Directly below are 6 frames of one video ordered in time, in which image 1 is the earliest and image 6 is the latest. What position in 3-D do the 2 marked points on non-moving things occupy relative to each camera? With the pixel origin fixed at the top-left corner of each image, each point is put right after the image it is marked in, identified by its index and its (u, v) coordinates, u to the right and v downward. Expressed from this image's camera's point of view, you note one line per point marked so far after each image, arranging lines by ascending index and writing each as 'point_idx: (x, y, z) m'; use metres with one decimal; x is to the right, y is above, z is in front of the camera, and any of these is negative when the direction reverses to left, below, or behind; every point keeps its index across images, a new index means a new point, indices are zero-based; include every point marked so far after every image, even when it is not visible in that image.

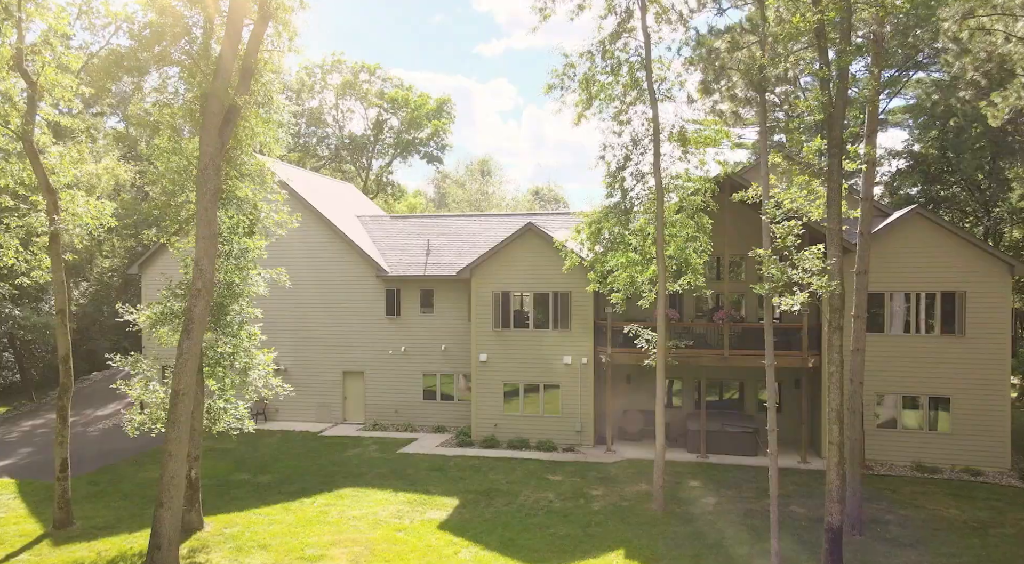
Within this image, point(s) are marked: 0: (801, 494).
0: (+6.8, -5.0, +19.9) m
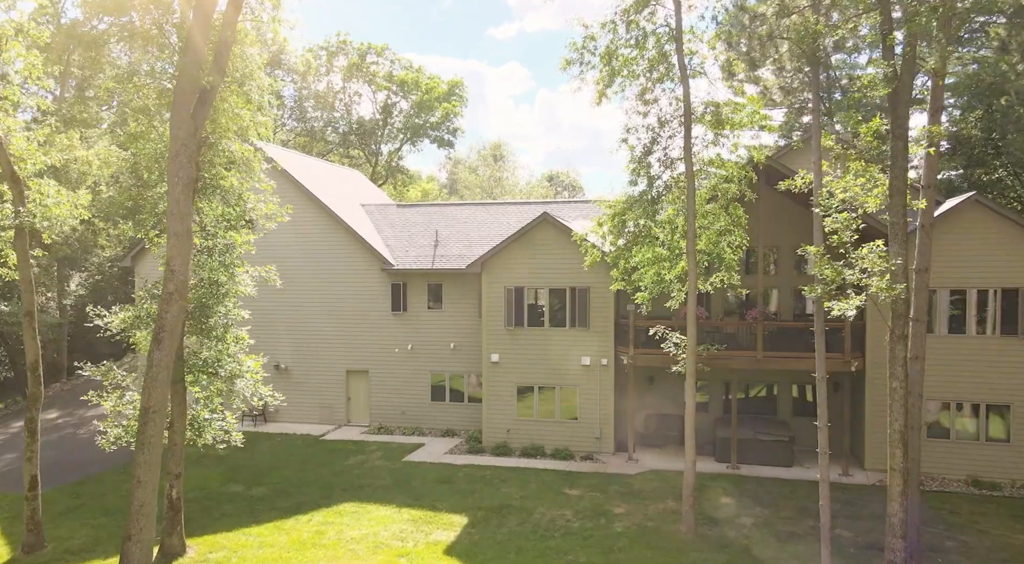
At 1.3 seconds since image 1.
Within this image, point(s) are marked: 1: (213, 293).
0: (+7.1, -4.9, +18.0) m
1: (-6.0, -0.3, +17.1) m
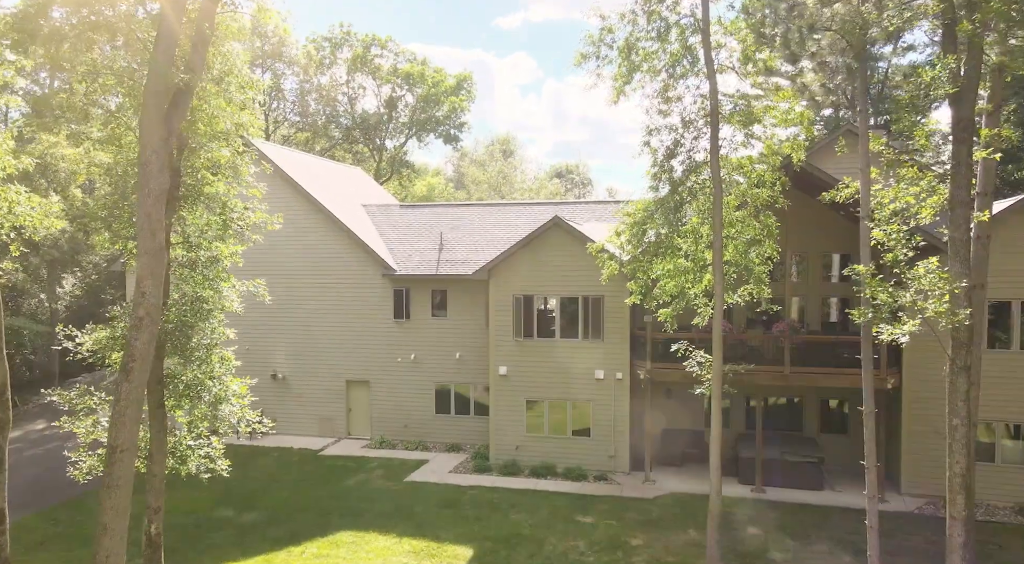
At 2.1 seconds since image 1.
0: (+7.3, -5.2, +16.5) m
1: (-5.9, -0.5, +15.6) m
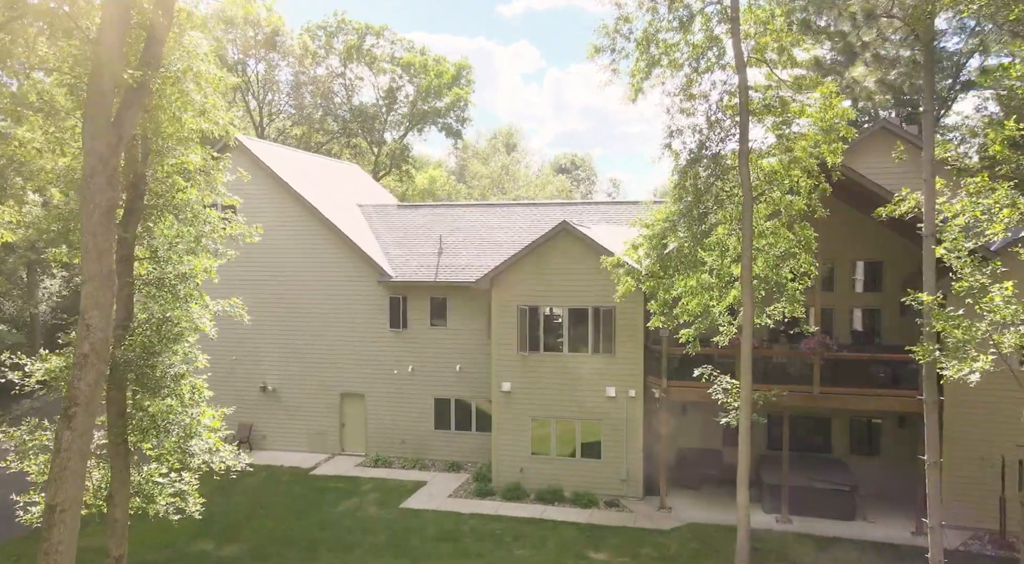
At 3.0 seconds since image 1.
0: (+7.3, -5.5, +14.8) m
1: (-5.8, -0.9, +14.0) m
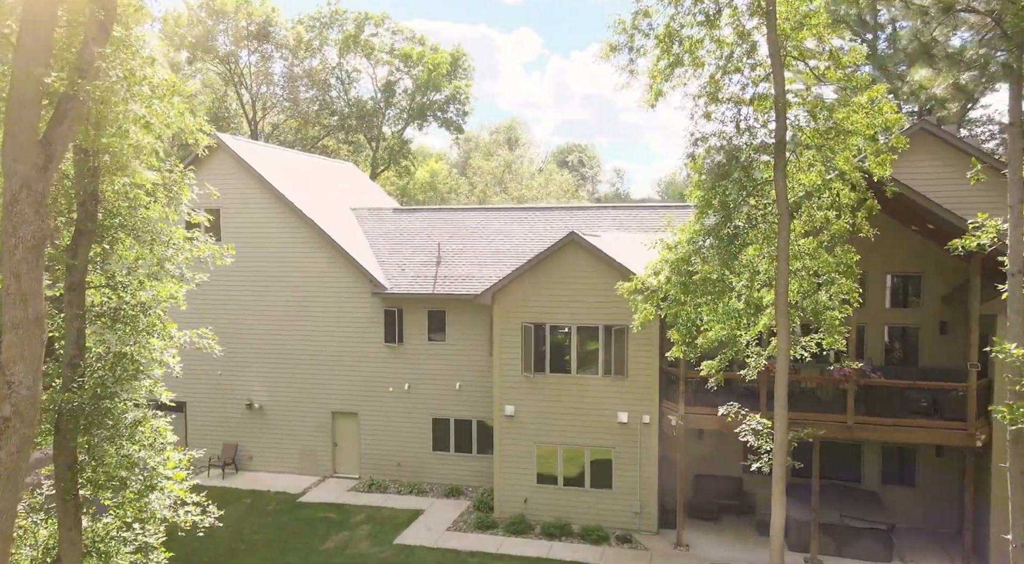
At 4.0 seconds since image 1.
0: (+7.4, -6.0, +13.2) m
1: (-5.7, -1.3, +12.3) m
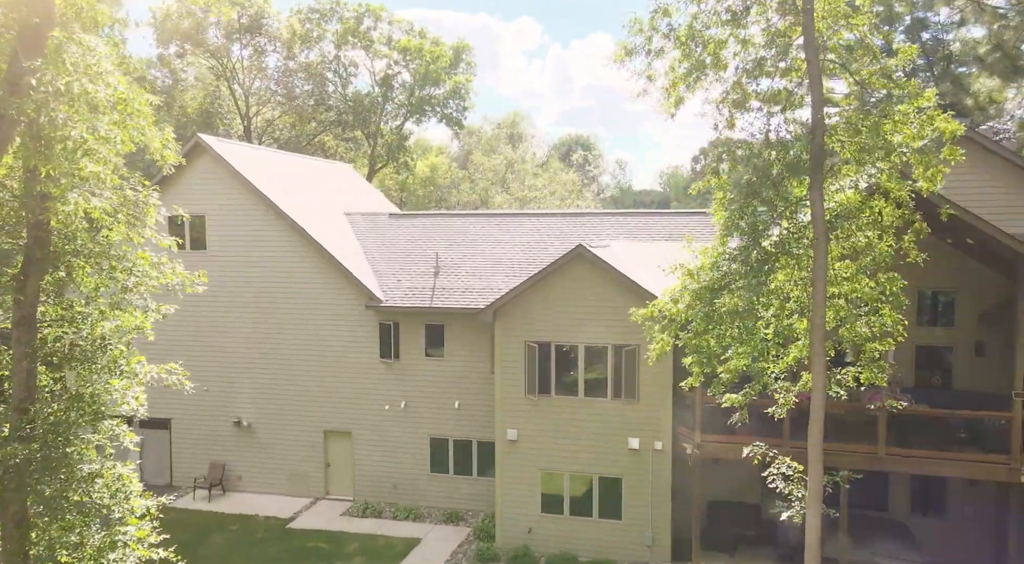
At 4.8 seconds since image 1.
0: (+7.5, -6.4, +11.9) m
1: (-5.7, -1.8, +11.0) m
